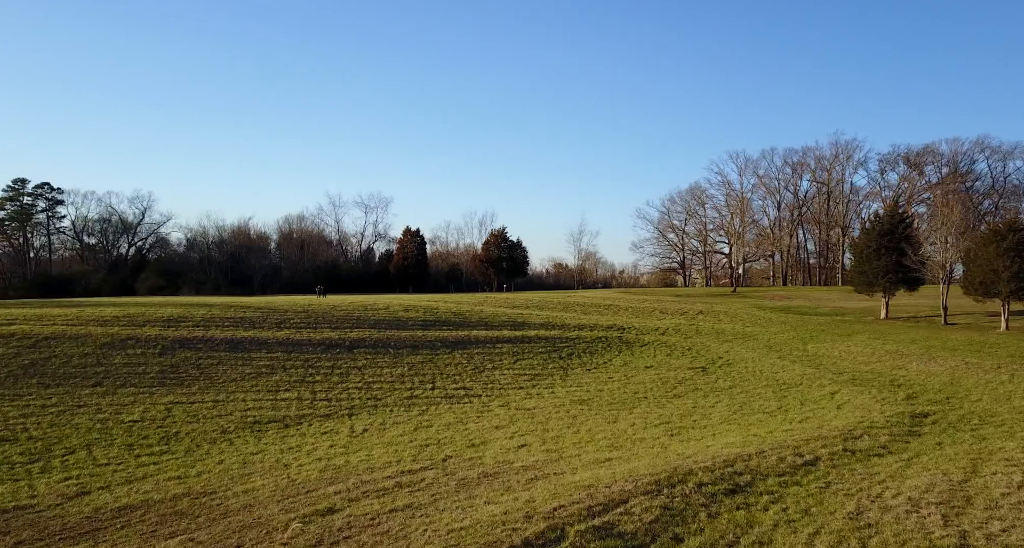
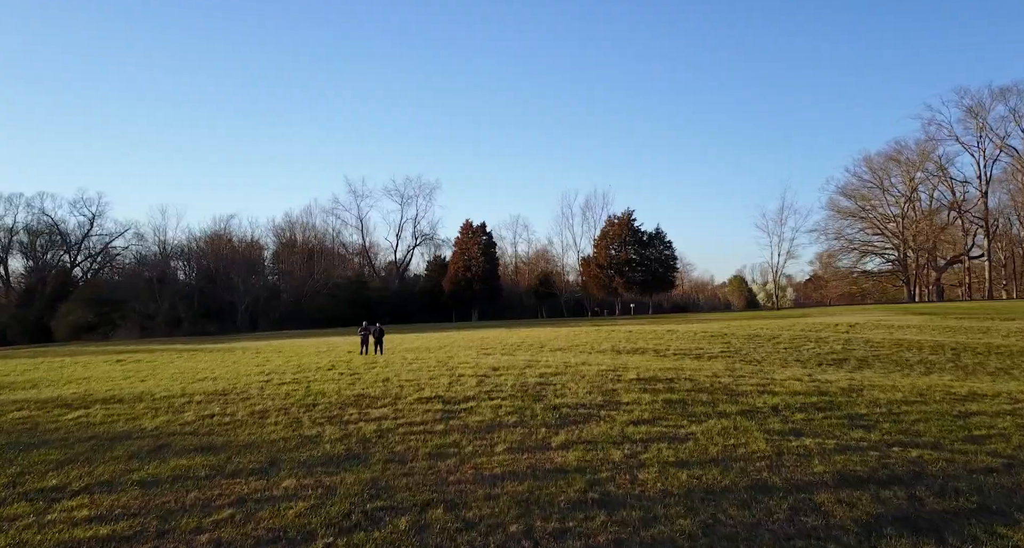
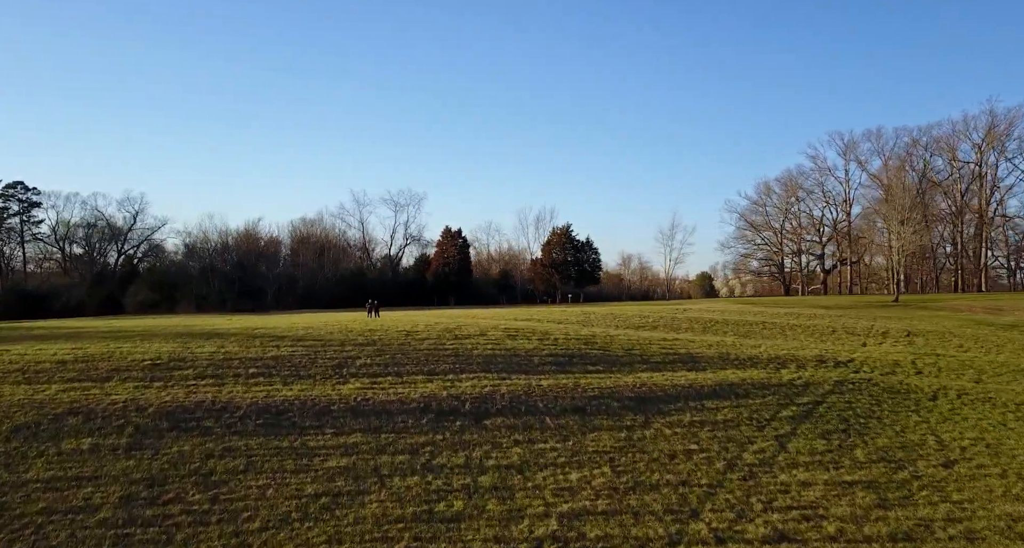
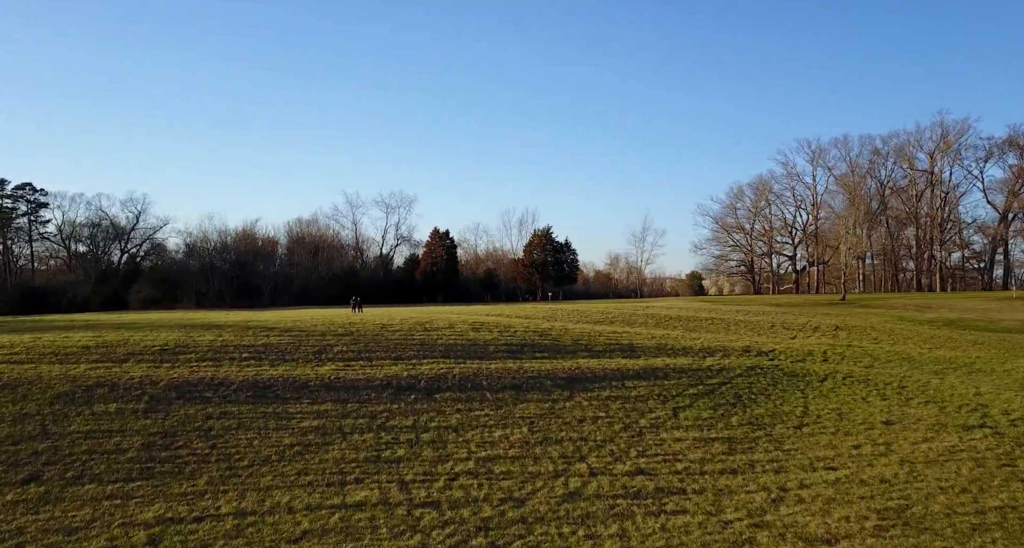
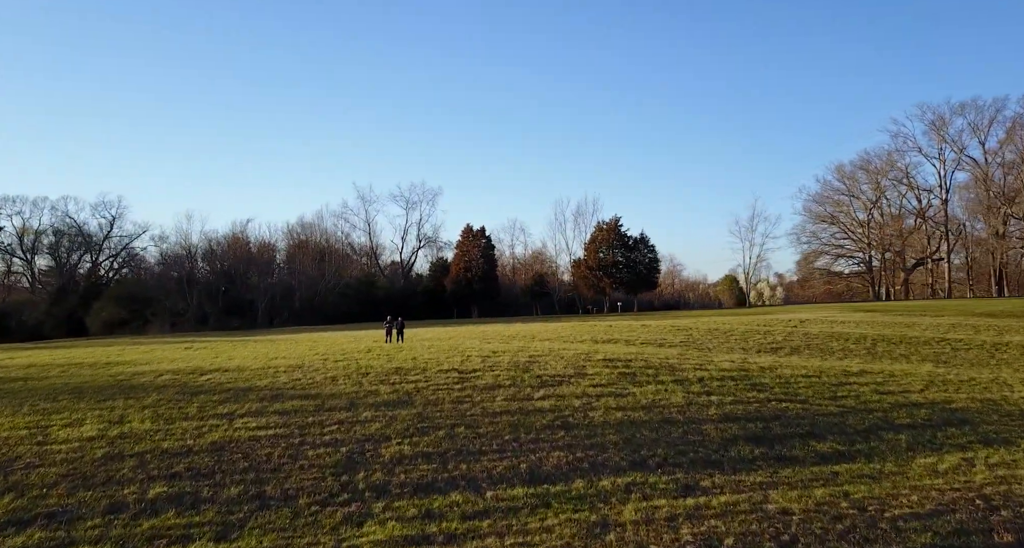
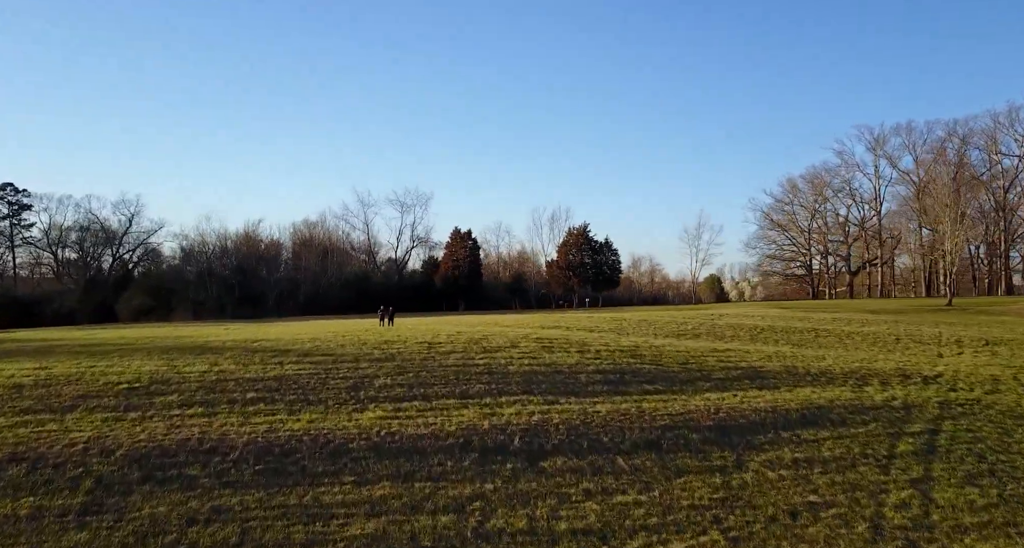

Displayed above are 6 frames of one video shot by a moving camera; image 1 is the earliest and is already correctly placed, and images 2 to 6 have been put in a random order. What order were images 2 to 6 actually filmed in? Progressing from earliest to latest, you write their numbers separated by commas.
4, 3, 6, 5, 2
